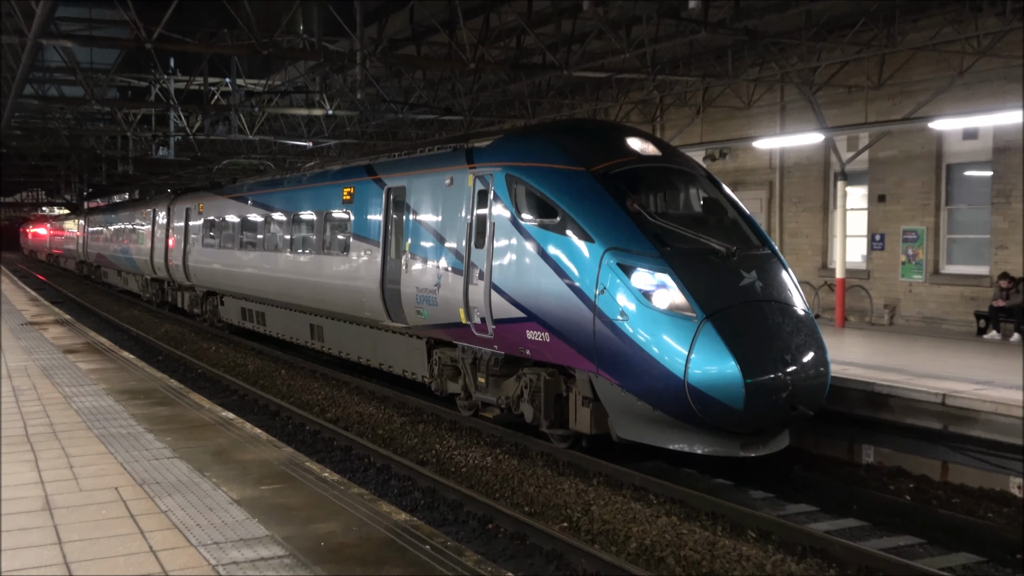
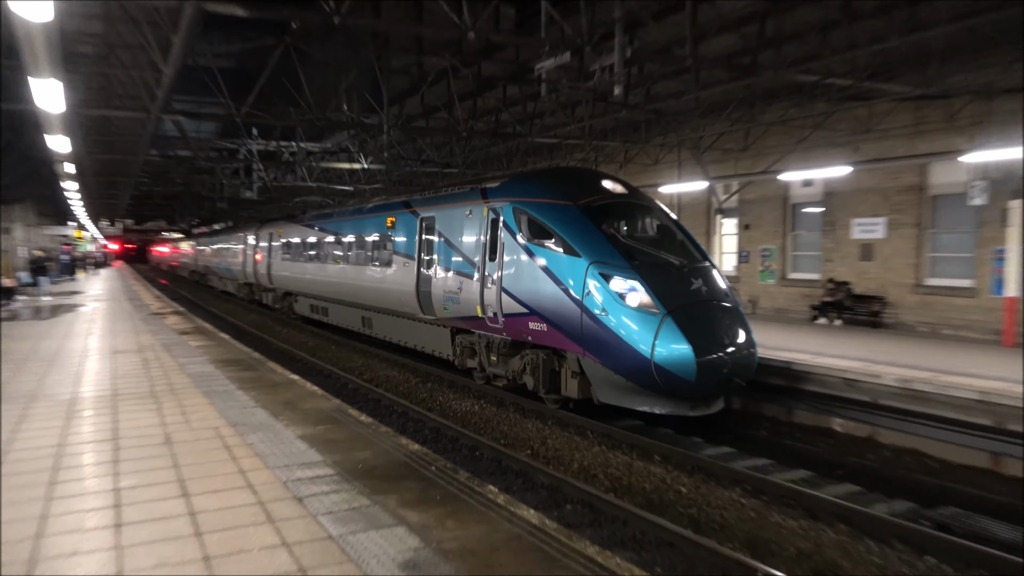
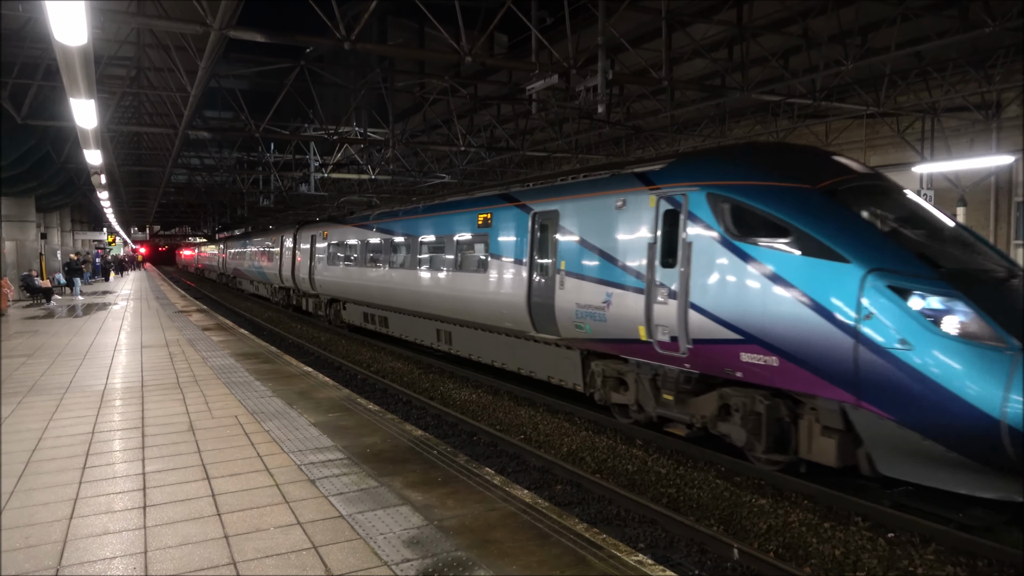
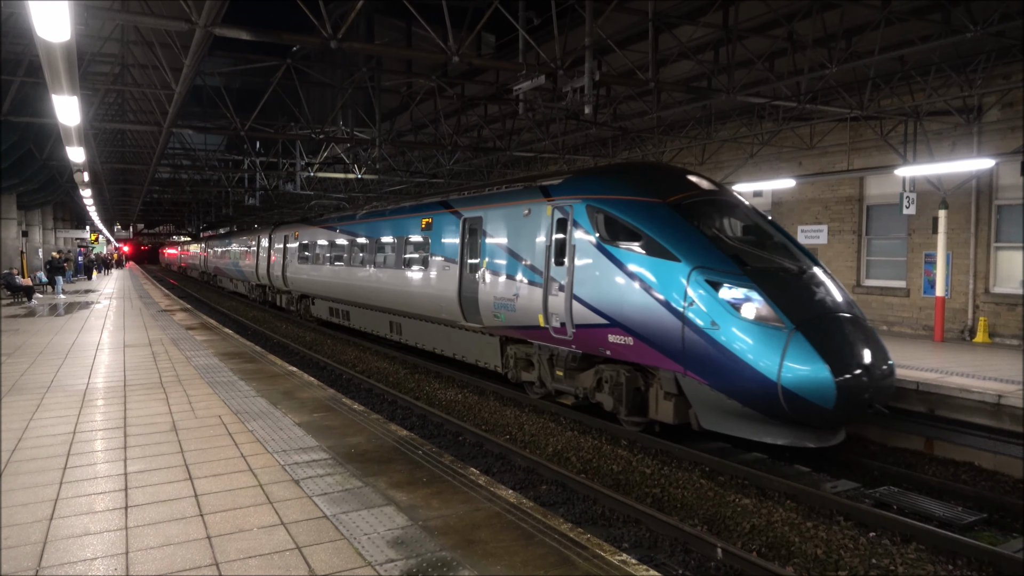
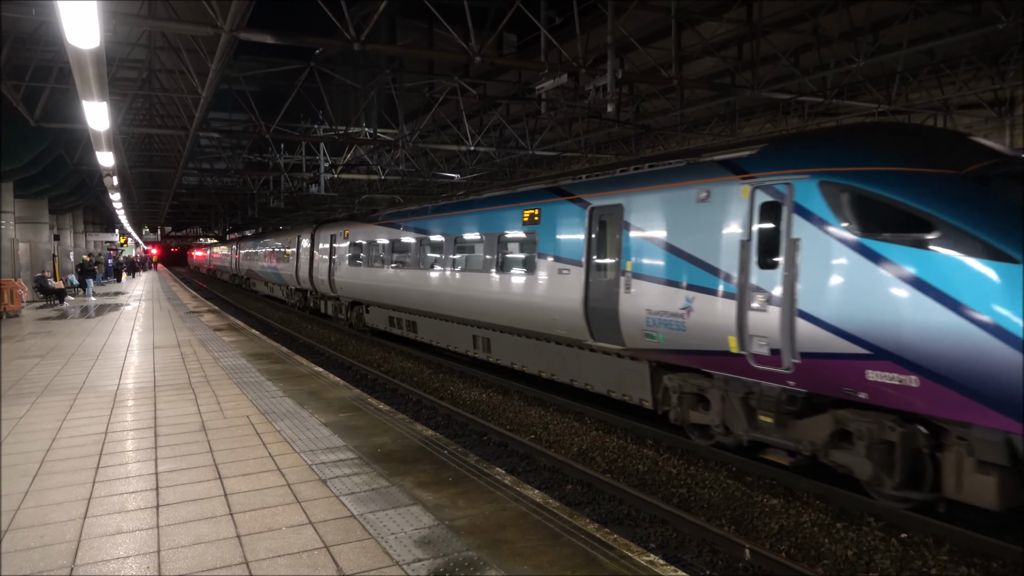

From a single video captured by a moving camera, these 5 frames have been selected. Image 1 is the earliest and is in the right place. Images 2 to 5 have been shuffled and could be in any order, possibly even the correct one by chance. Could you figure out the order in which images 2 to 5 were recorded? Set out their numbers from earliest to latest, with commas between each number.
2, 4, 3, 5
